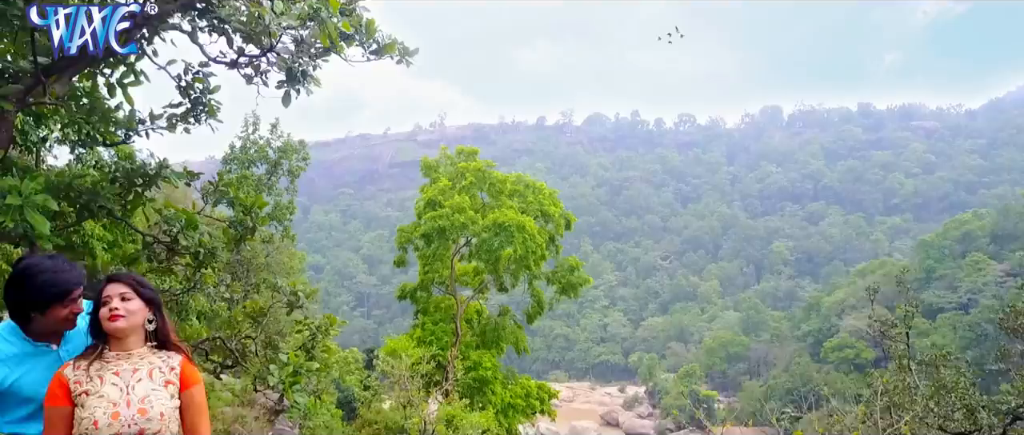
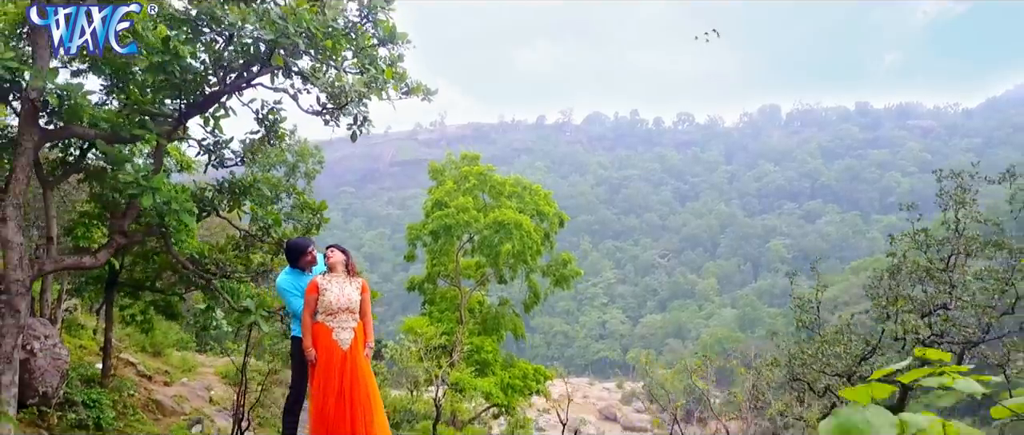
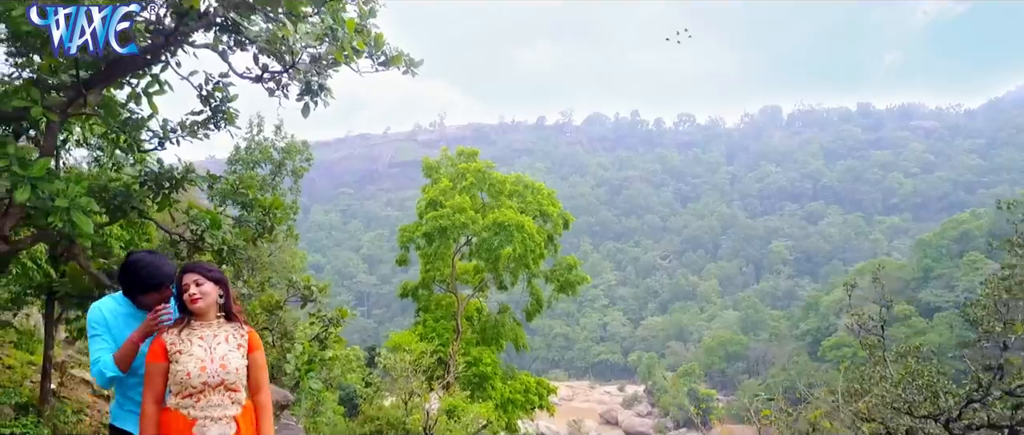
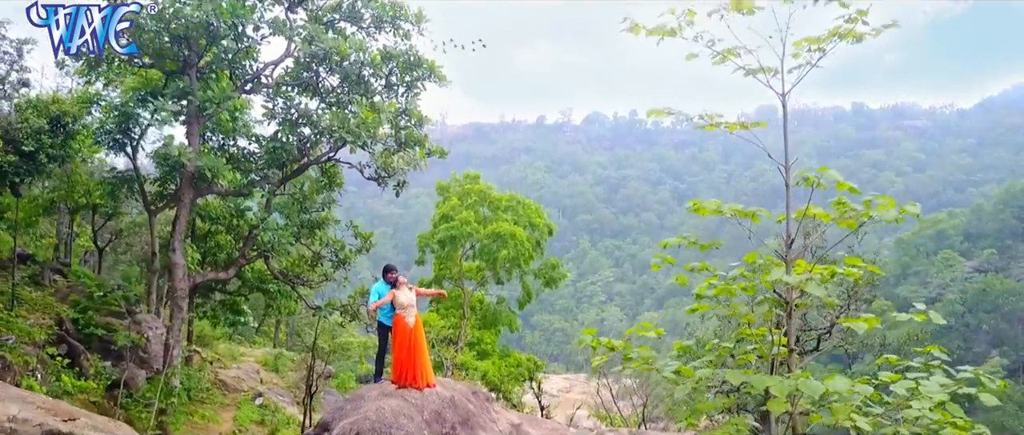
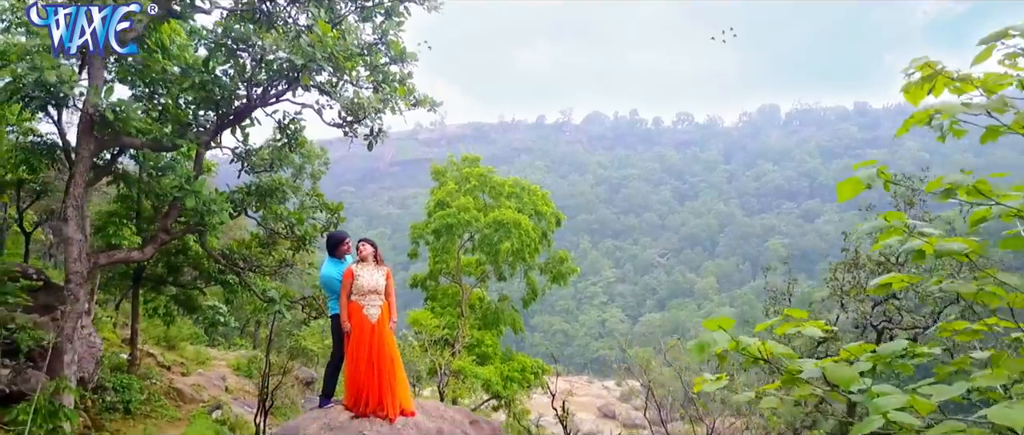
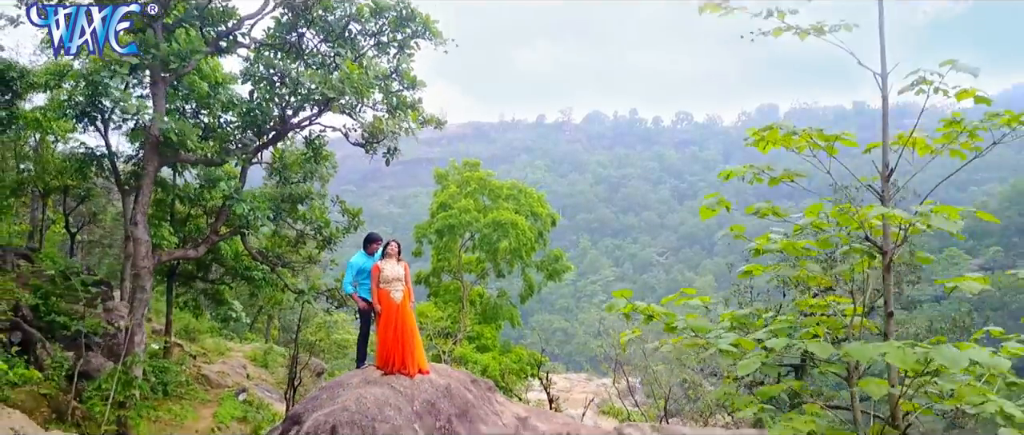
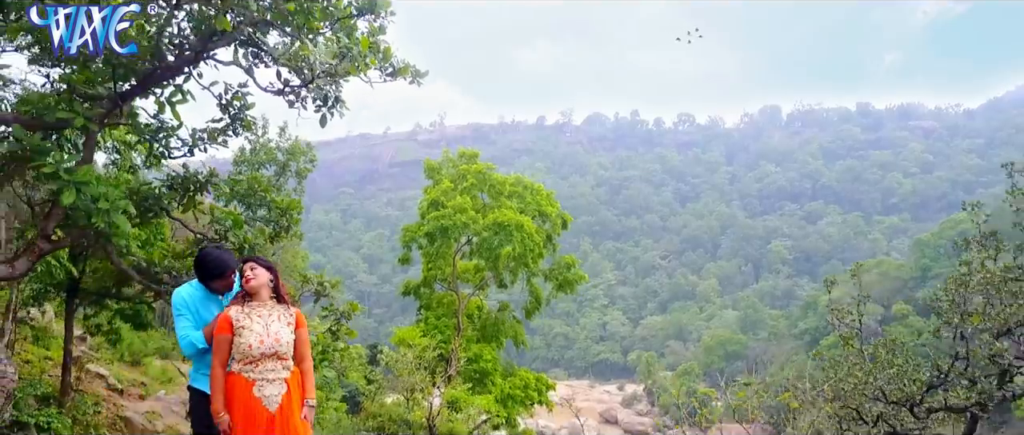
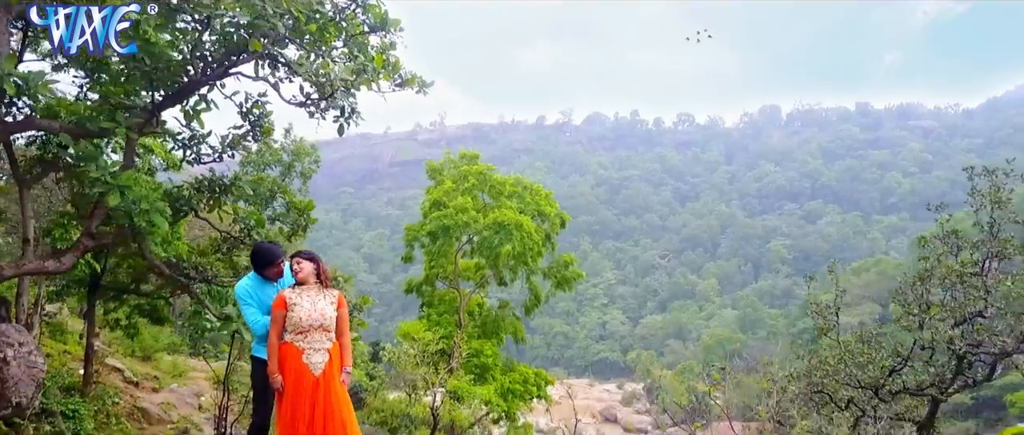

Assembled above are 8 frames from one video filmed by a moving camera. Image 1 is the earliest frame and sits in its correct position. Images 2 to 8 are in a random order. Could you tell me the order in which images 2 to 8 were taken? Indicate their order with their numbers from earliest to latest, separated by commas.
3, 7, 8, 2, 5, 6, 4
